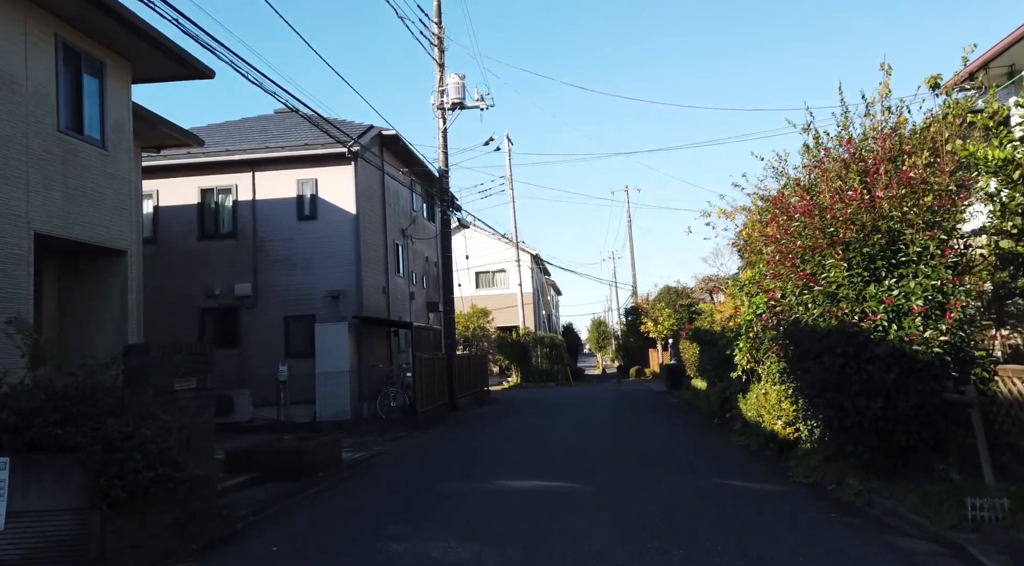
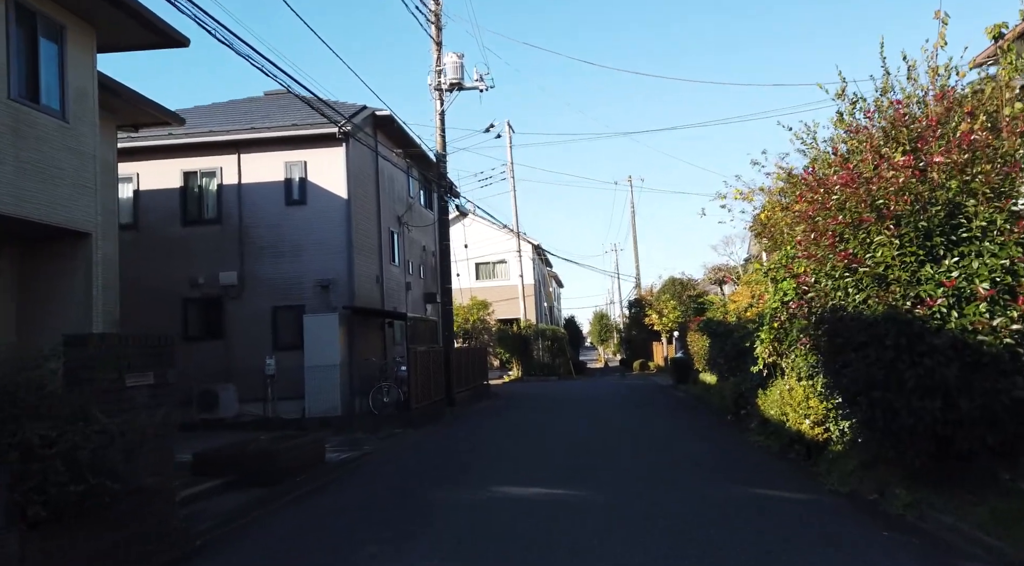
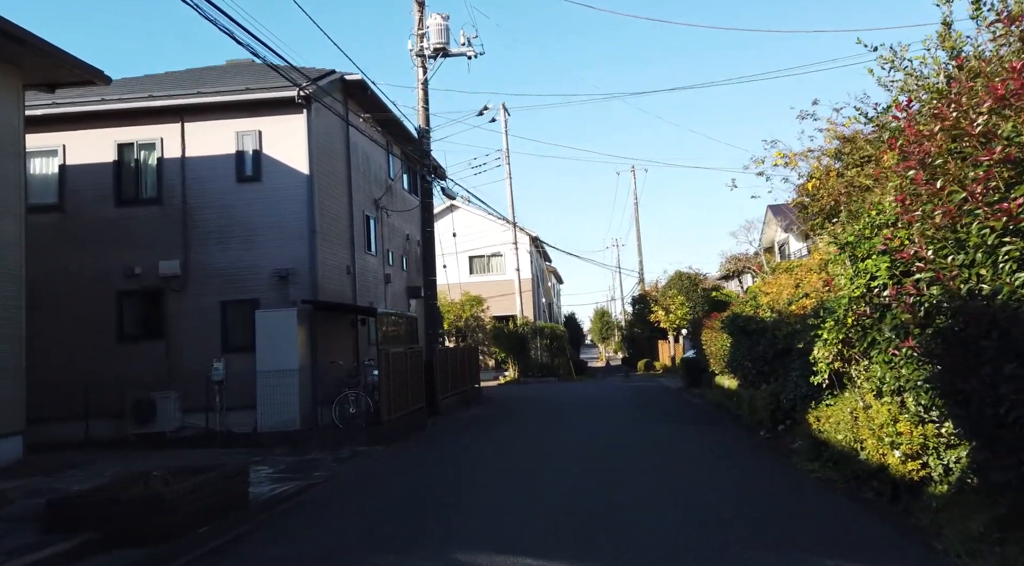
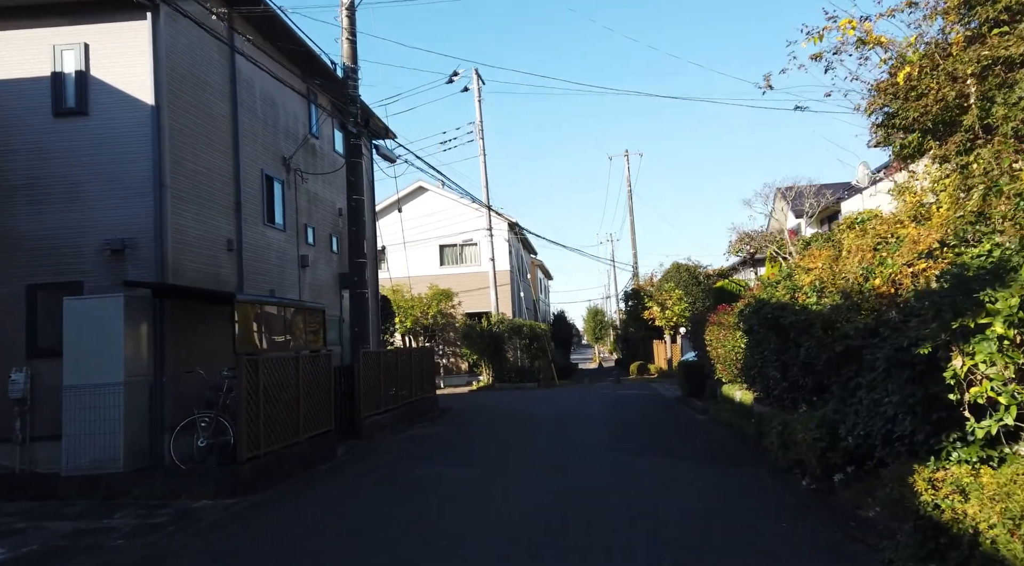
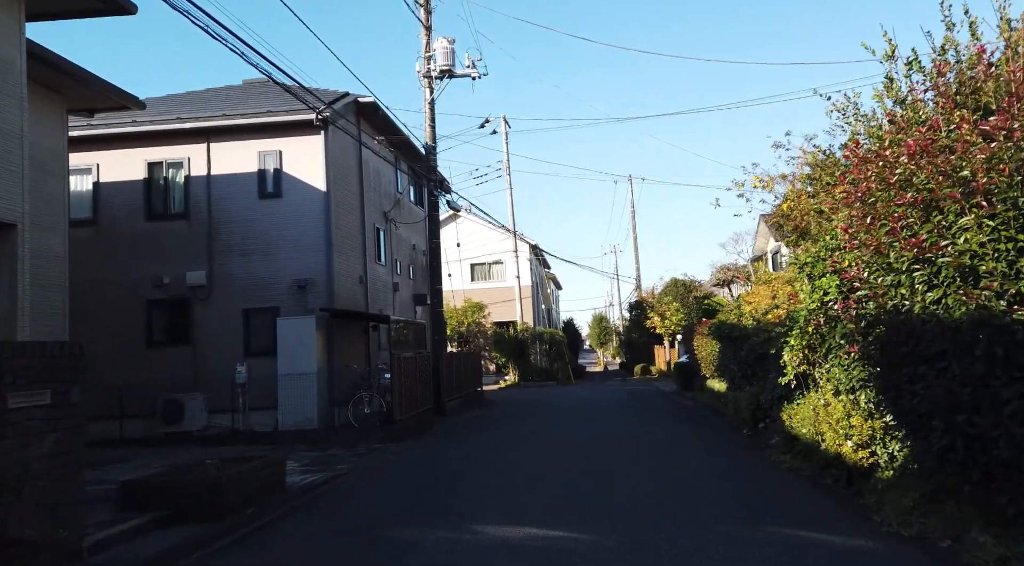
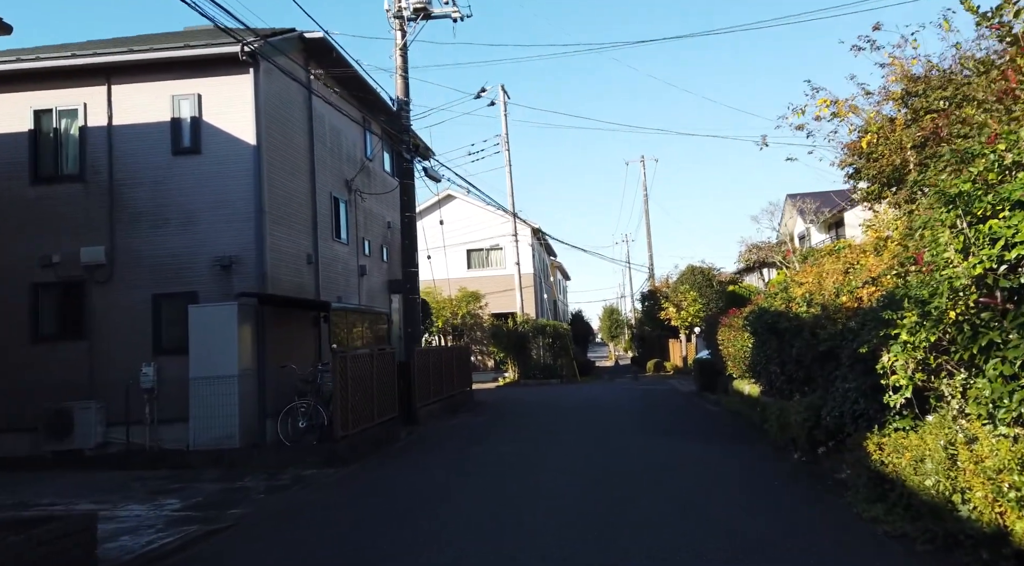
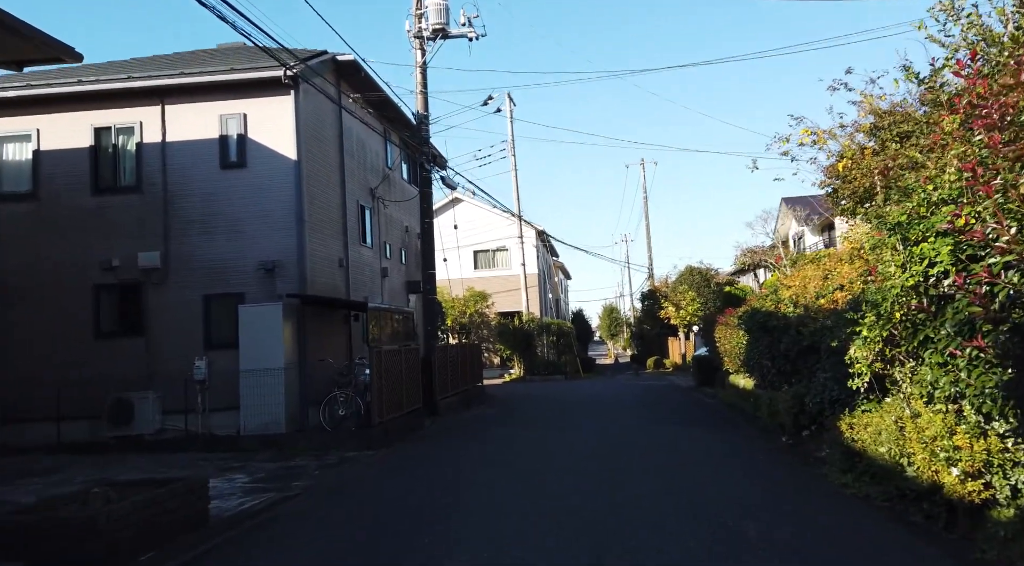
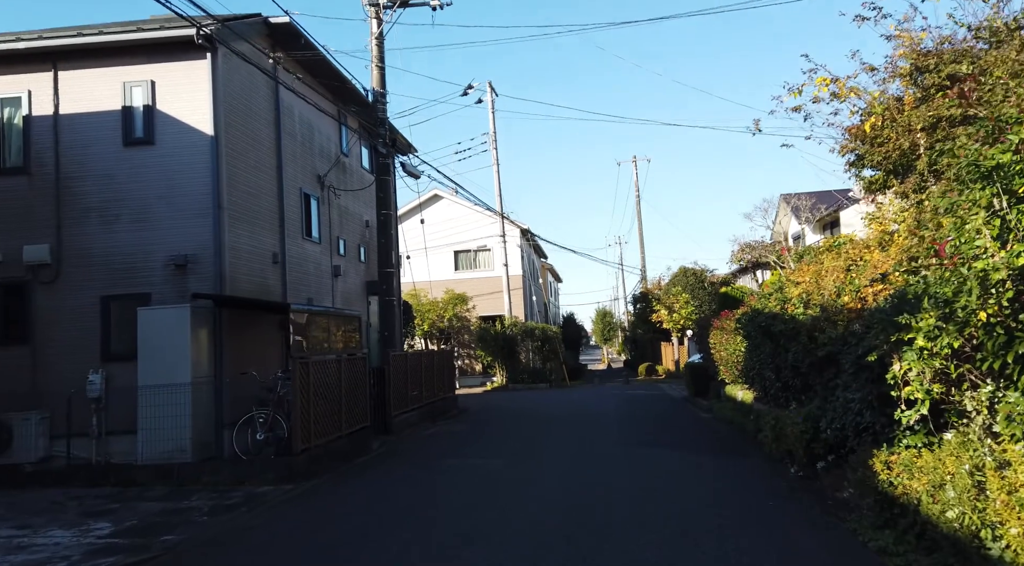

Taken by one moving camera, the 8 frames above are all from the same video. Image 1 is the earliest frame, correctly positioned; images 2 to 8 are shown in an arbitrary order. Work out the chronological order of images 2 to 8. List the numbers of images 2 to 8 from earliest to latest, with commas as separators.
2, 5, 3, 7, 6, 8, 4
